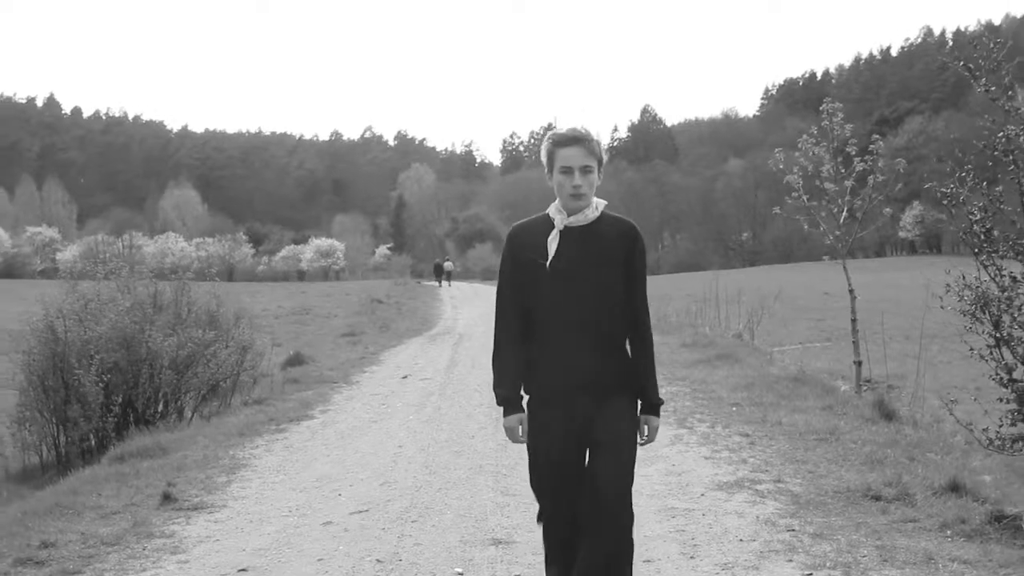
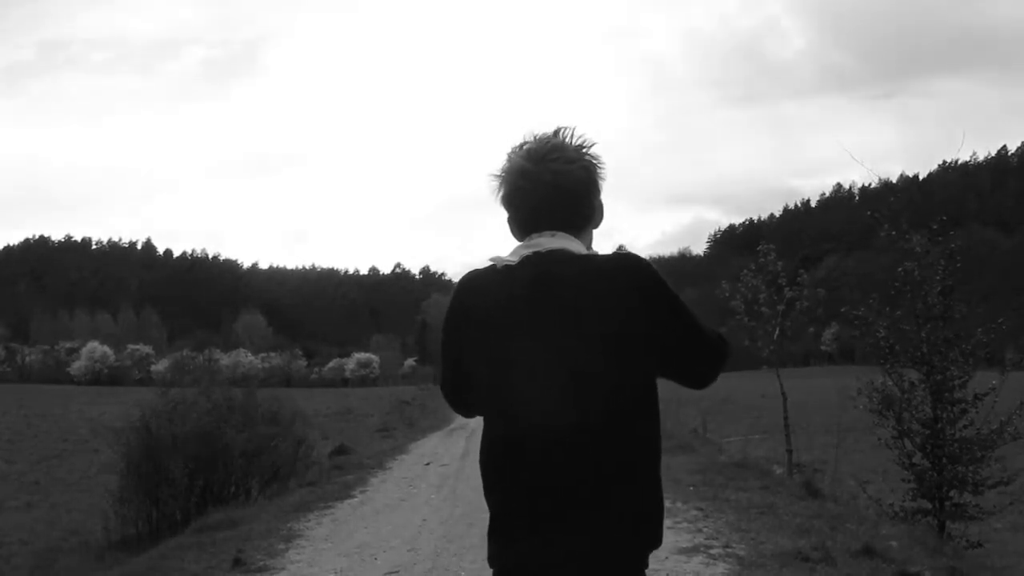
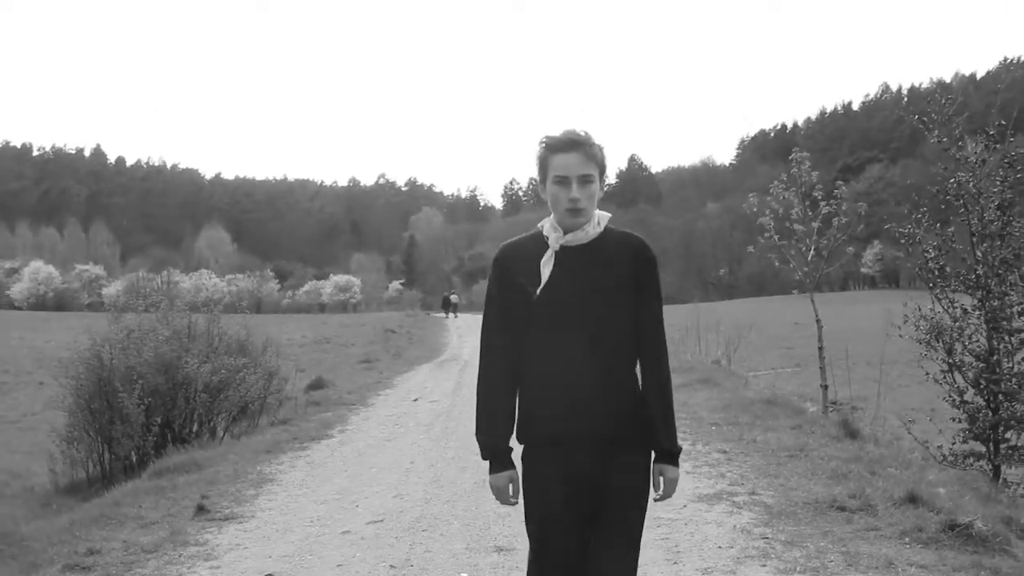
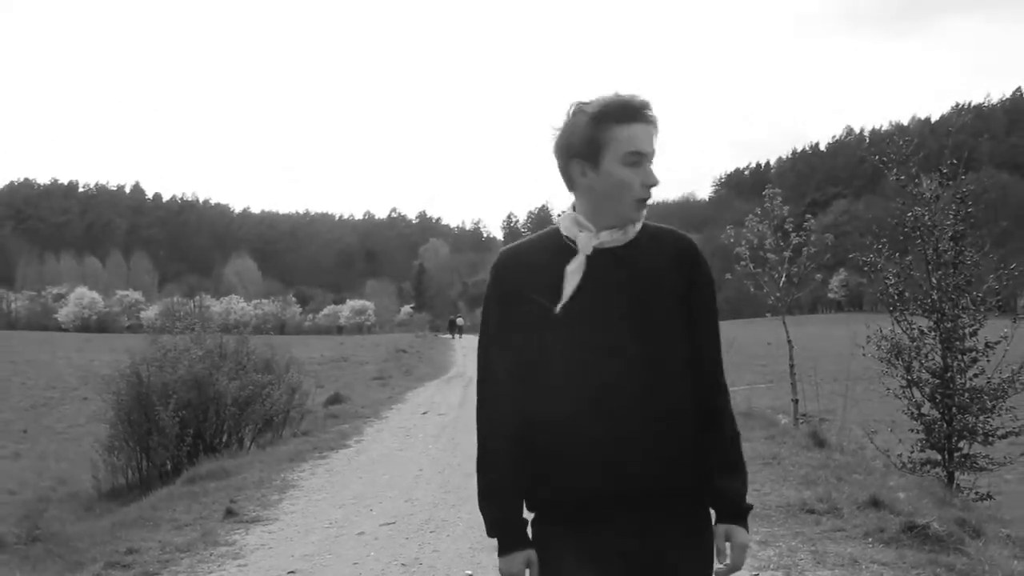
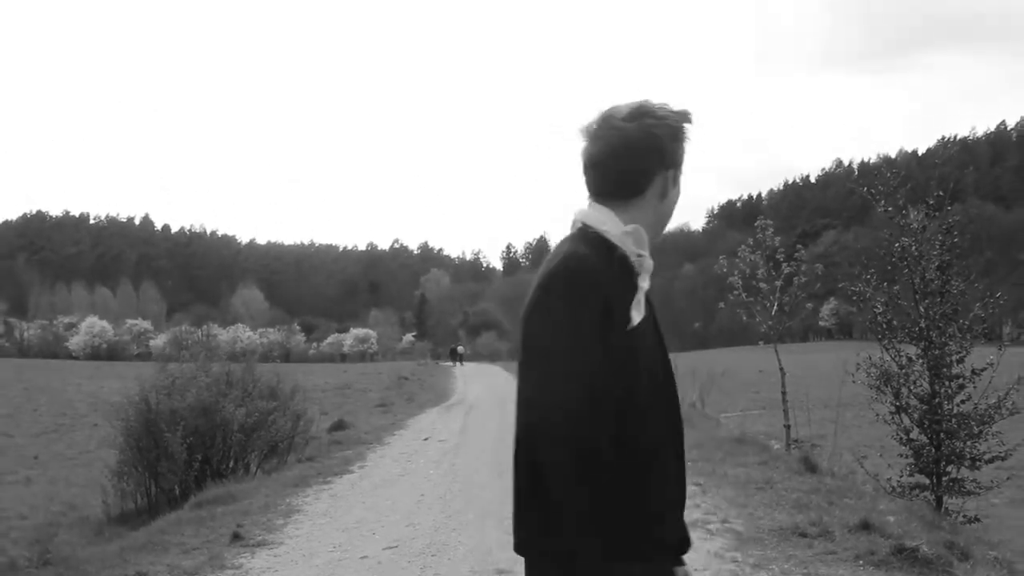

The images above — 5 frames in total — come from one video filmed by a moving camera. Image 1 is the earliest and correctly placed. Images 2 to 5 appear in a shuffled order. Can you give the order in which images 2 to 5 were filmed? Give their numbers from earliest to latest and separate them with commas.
3, 4, 5, 2
